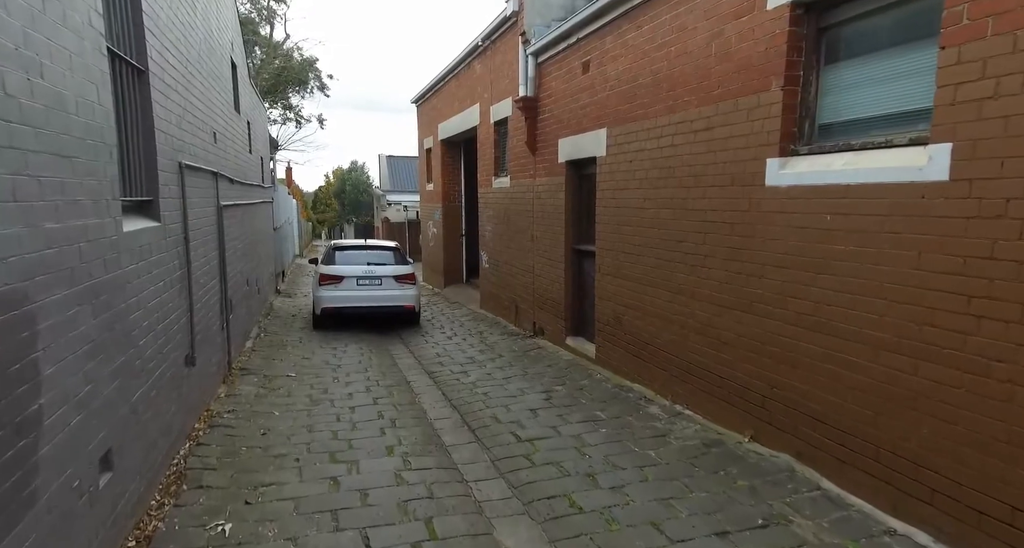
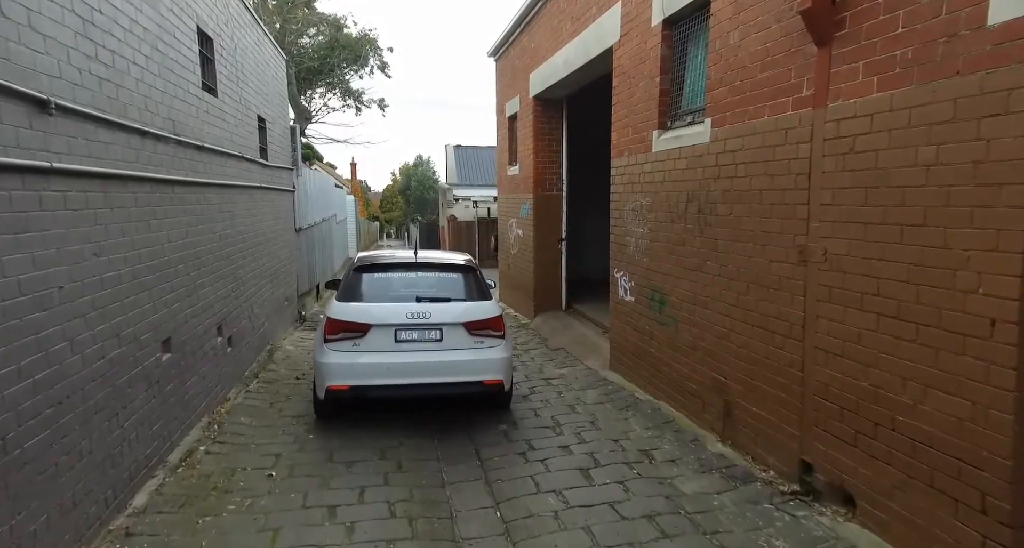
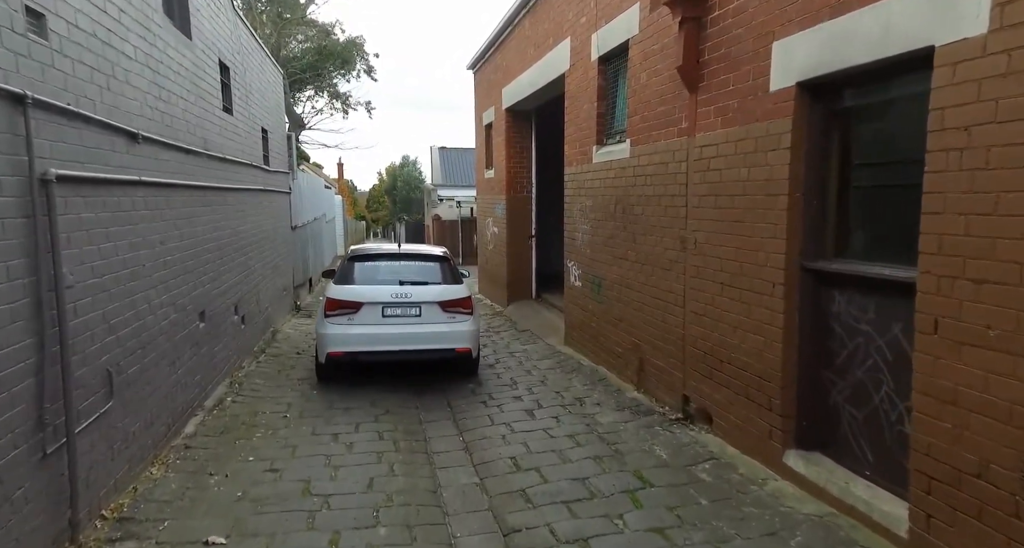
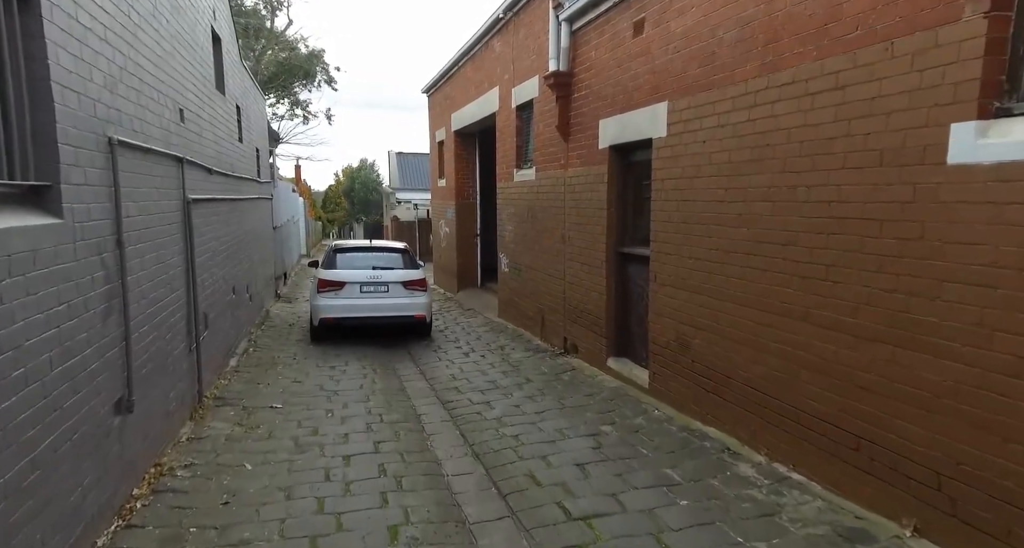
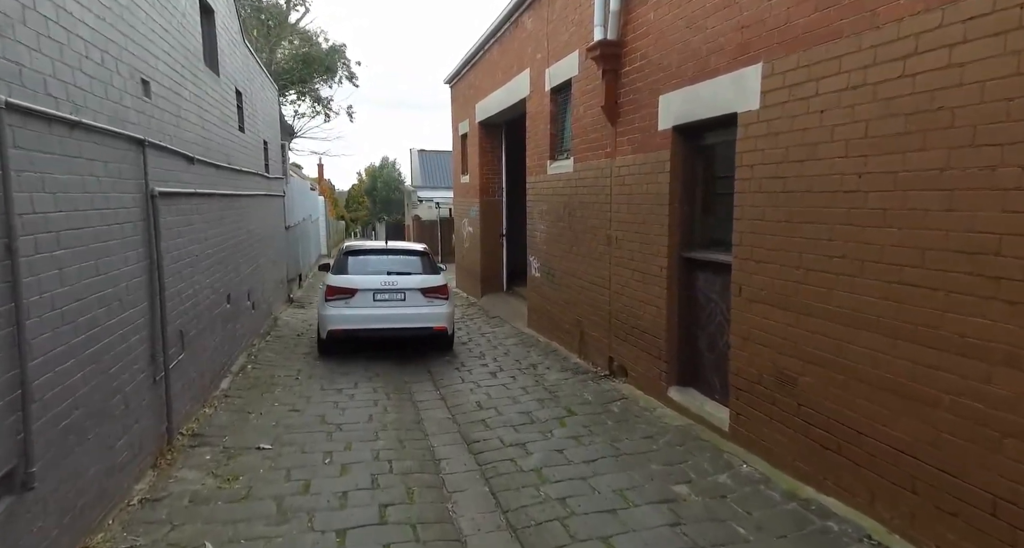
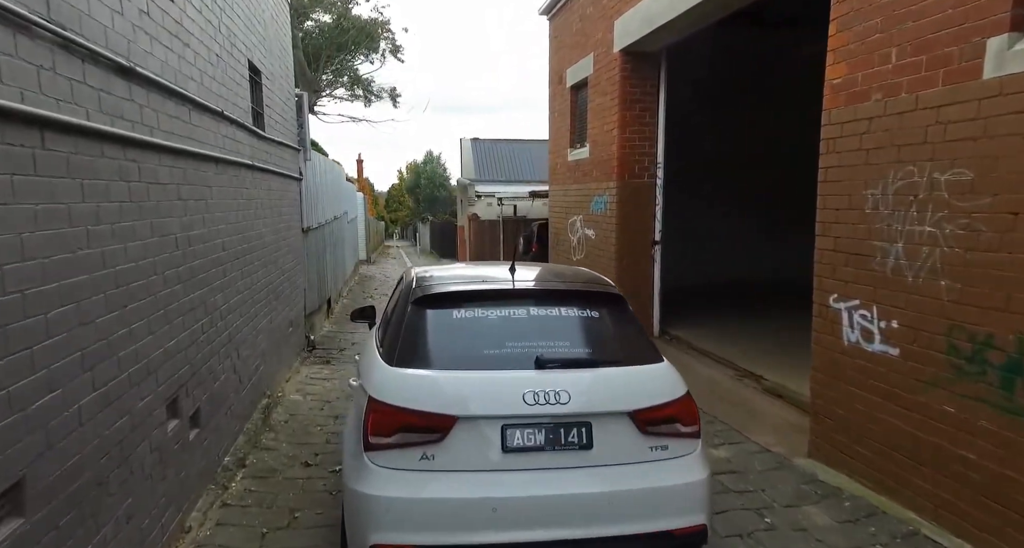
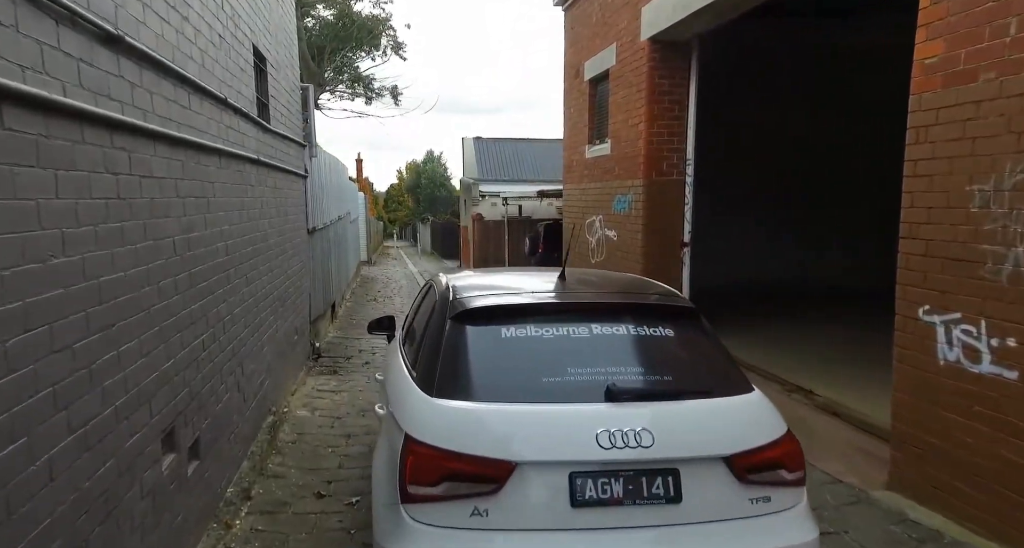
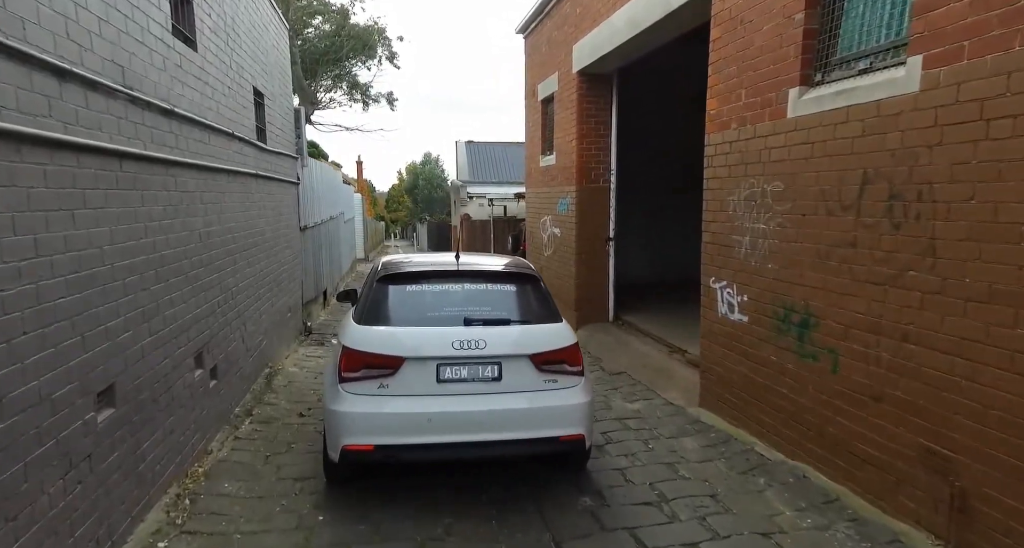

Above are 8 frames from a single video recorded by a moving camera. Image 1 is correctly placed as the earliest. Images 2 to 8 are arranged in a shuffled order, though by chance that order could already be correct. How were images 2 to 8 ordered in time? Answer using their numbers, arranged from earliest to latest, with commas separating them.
4, 5, 3, 2, 8, 6, 7
